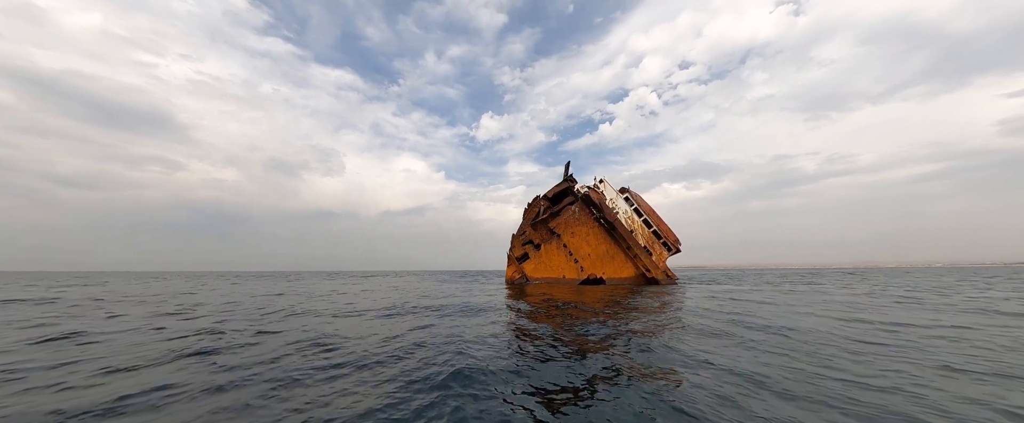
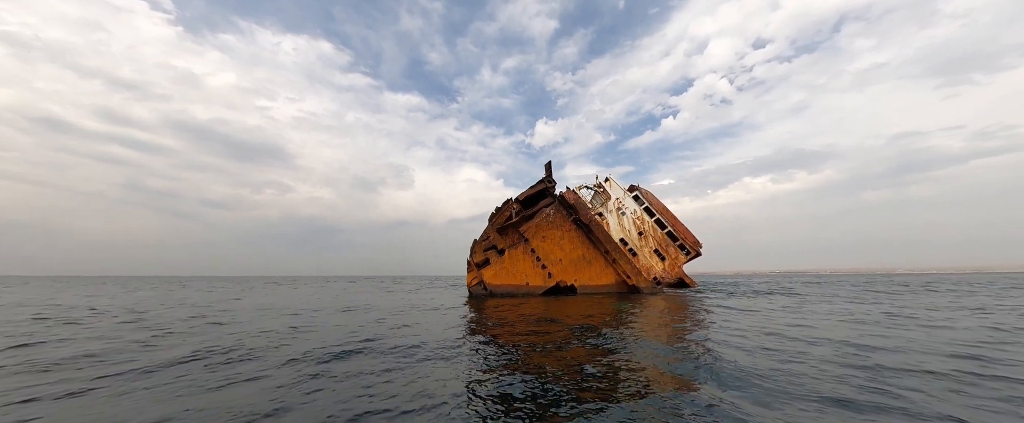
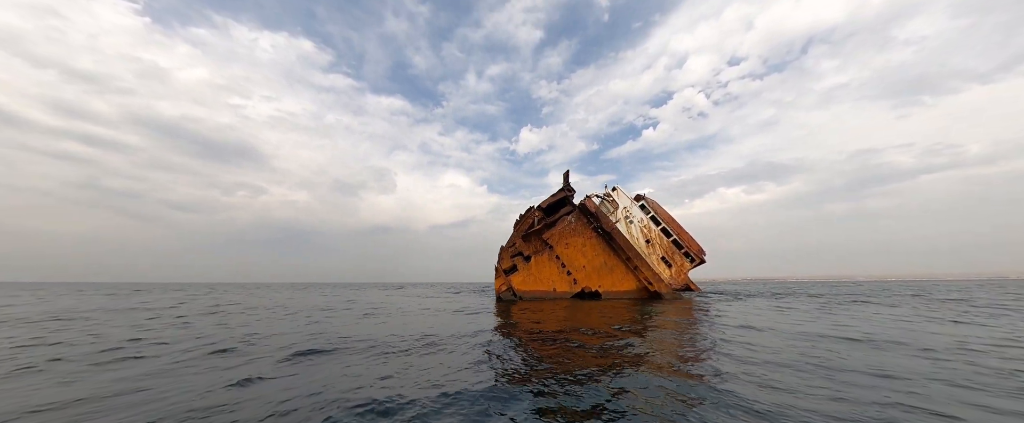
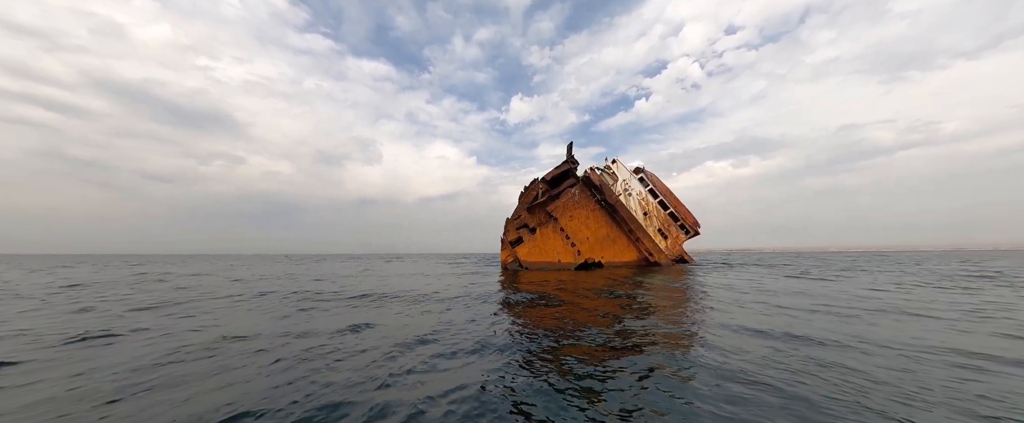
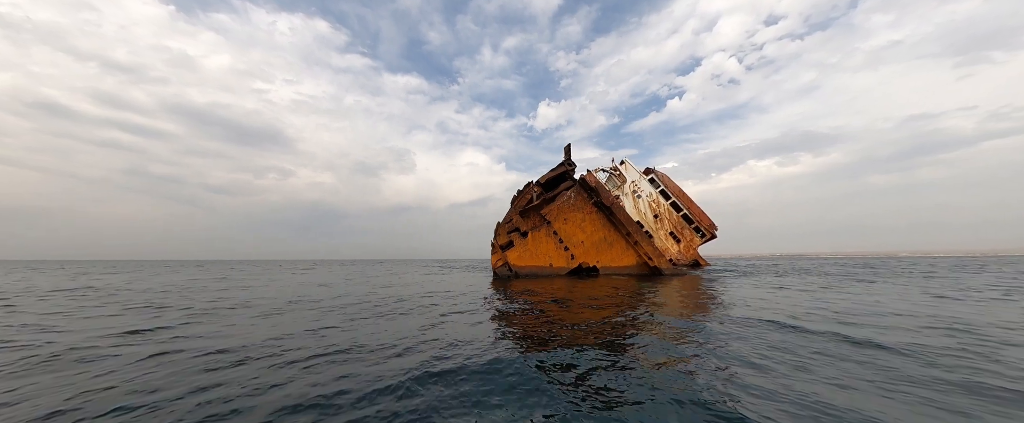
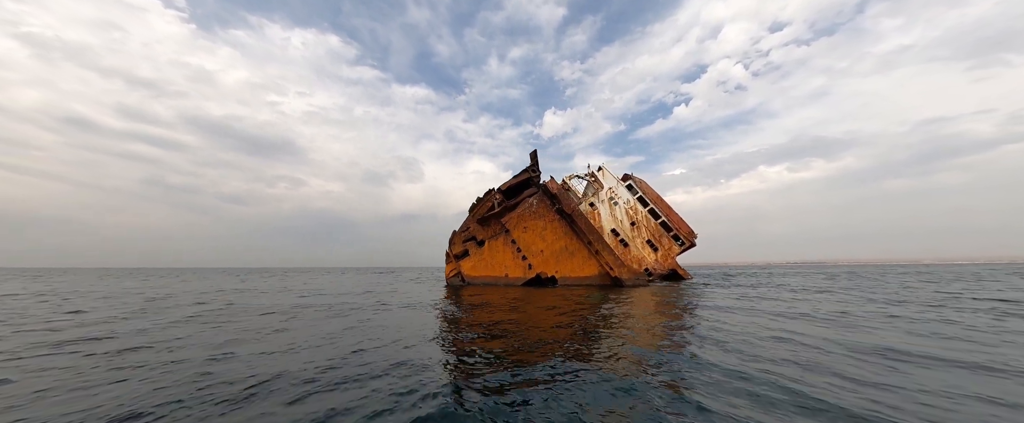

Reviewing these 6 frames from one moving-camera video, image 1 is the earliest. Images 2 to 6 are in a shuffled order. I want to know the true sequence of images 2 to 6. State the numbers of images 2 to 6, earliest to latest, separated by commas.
4, 3, 5, 2, 6
